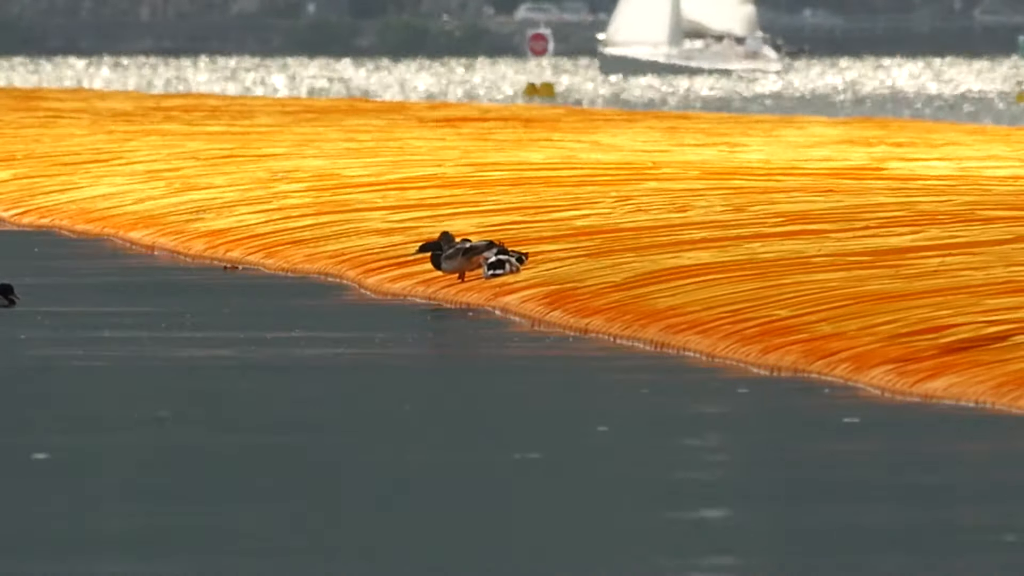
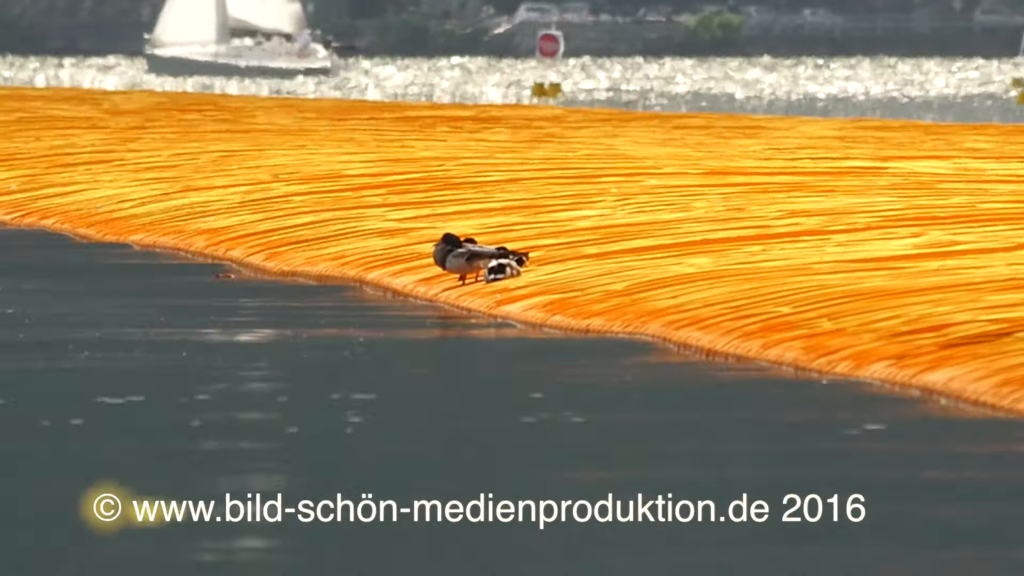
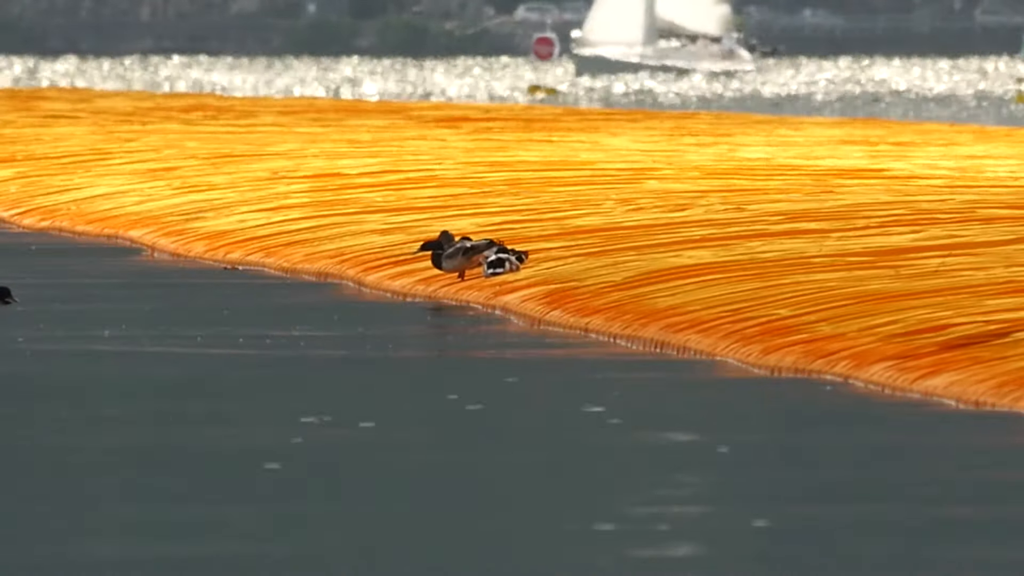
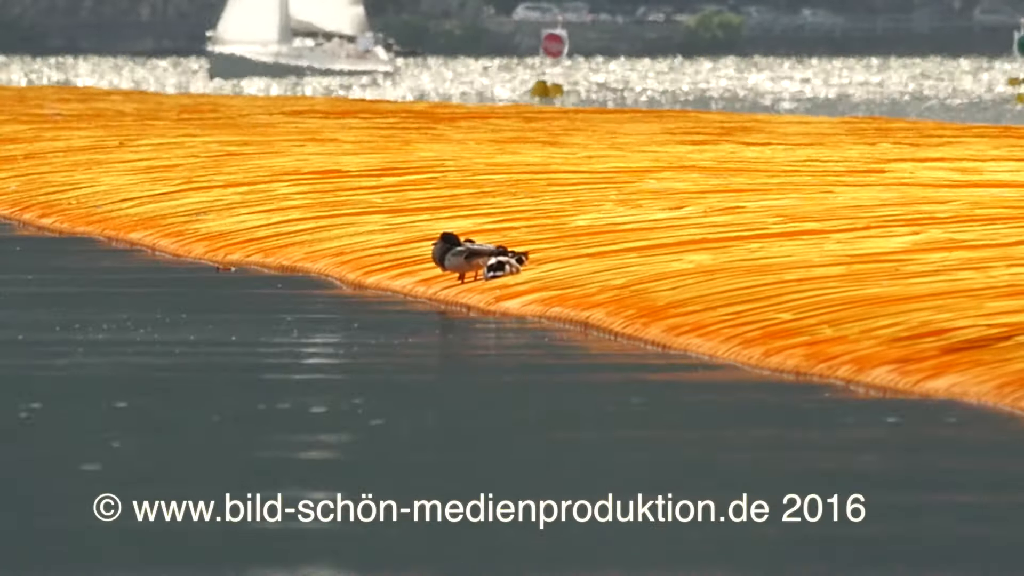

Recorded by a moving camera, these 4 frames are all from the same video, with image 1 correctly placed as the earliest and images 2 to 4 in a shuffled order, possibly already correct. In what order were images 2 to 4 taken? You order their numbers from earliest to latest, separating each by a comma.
3, 4, 2
